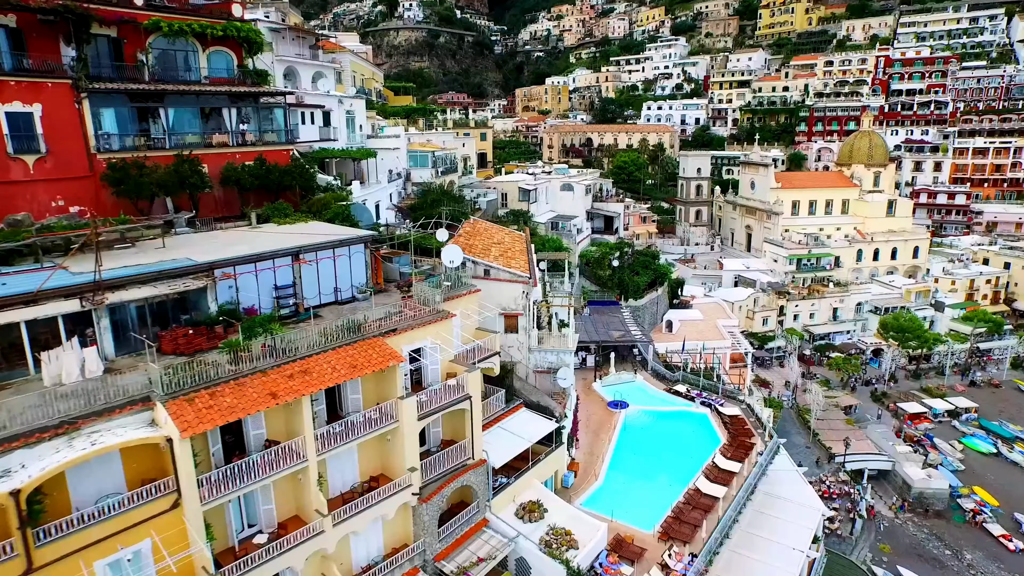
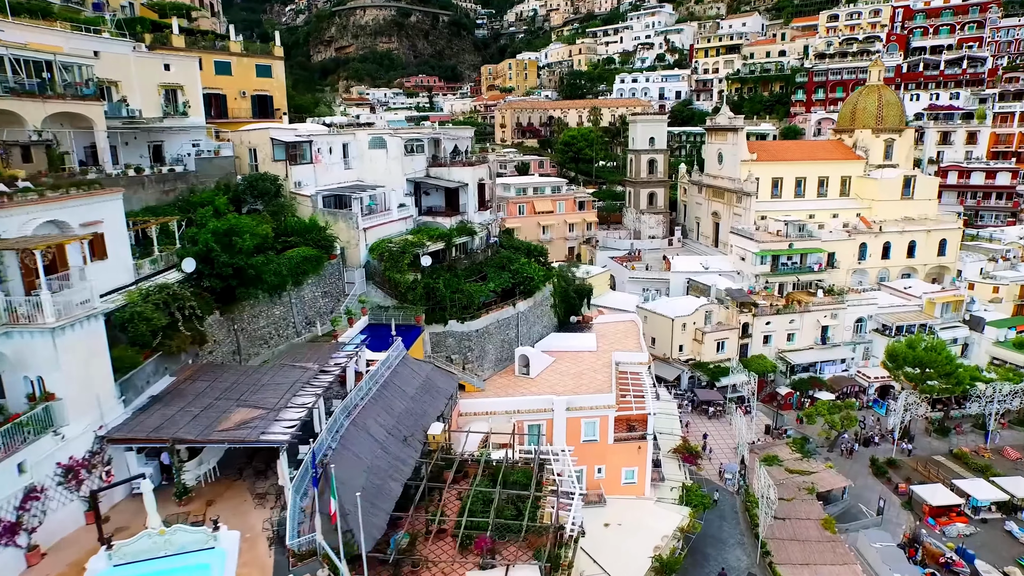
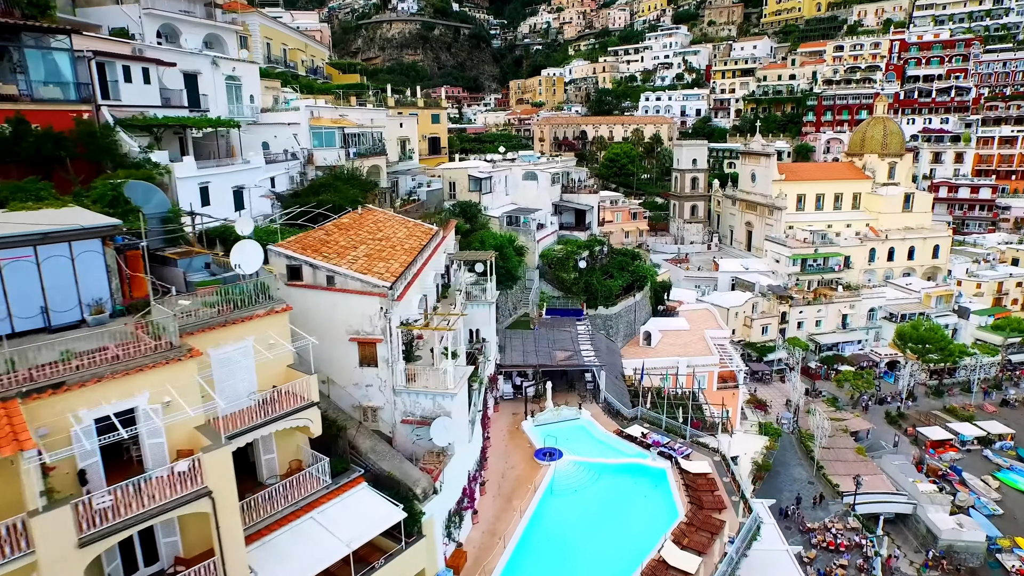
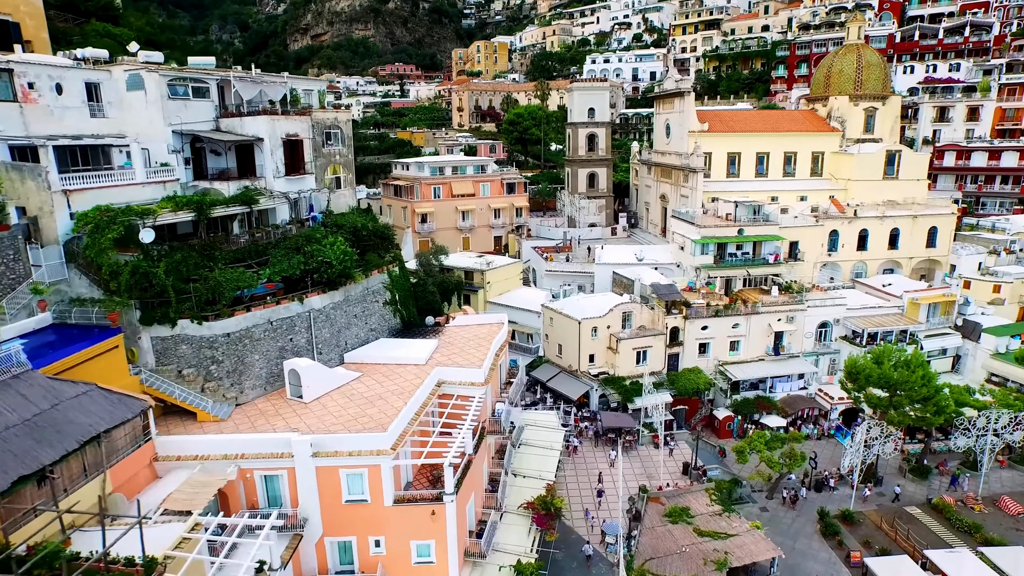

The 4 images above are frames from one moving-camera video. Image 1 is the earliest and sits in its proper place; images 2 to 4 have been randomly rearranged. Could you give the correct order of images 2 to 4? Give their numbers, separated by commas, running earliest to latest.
3, 2, 4
